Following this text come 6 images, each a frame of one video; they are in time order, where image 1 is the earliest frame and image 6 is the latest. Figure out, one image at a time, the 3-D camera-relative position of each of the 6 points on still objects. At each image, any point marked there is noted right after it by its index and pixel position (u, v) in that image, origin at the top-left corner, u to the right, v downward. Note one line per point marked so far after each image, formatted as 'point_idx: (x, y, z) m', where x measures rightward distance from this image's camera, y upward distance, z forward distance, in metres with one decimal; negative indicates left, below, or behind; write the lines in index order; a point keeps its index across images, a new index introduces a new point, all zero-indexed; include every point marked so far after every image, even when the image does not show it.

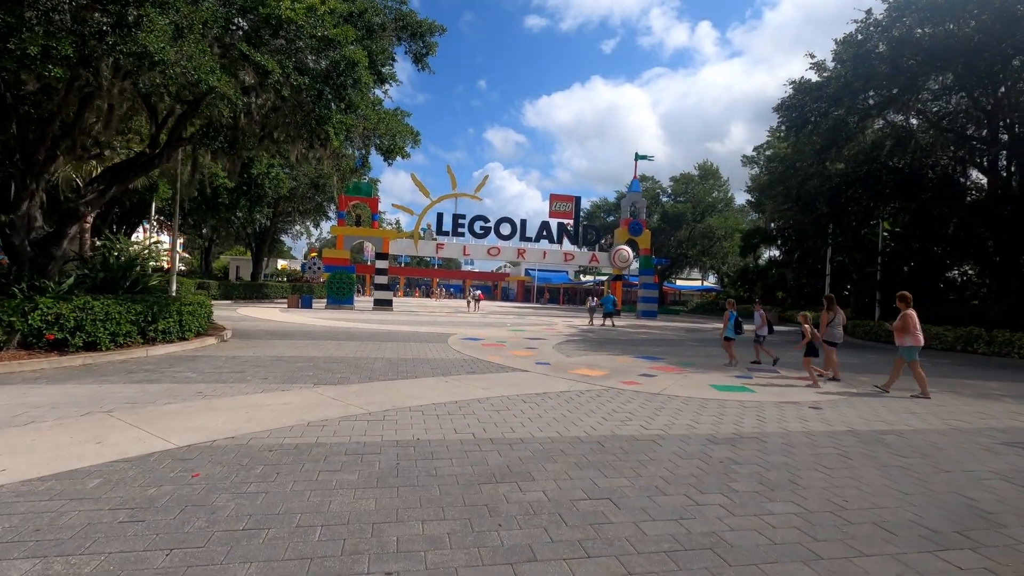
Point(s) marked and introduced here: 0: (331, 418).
0: (-2.2, -1.6, +6.3) m
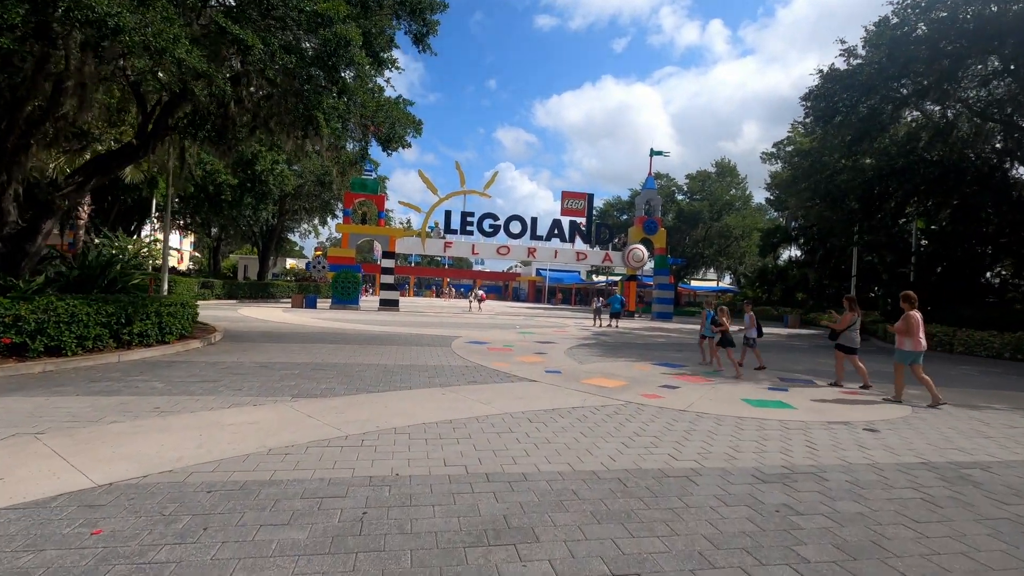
0: (-2.1, -1.6, +5.3) m
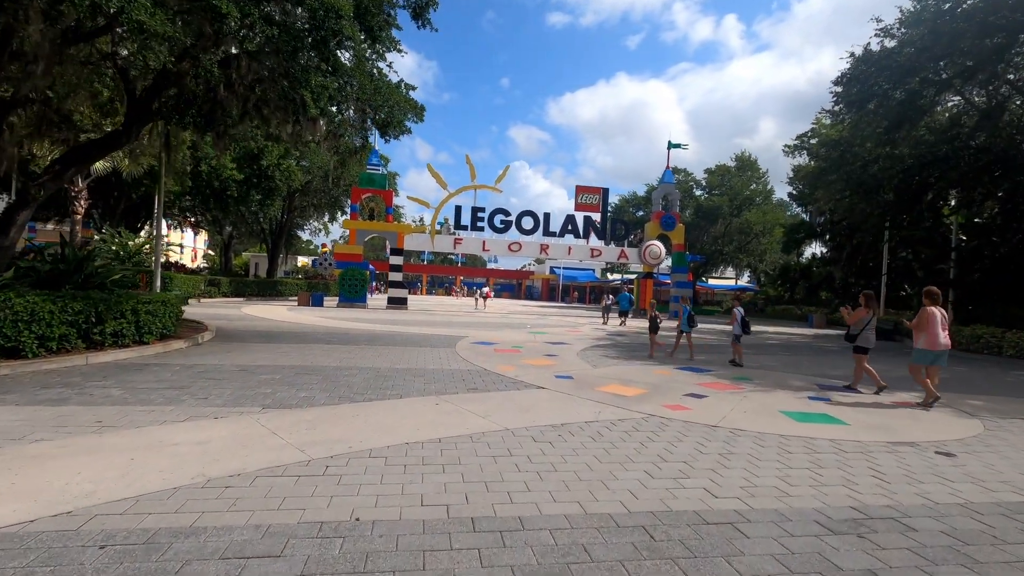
0: (-2.2, -1.5, +4.3) m
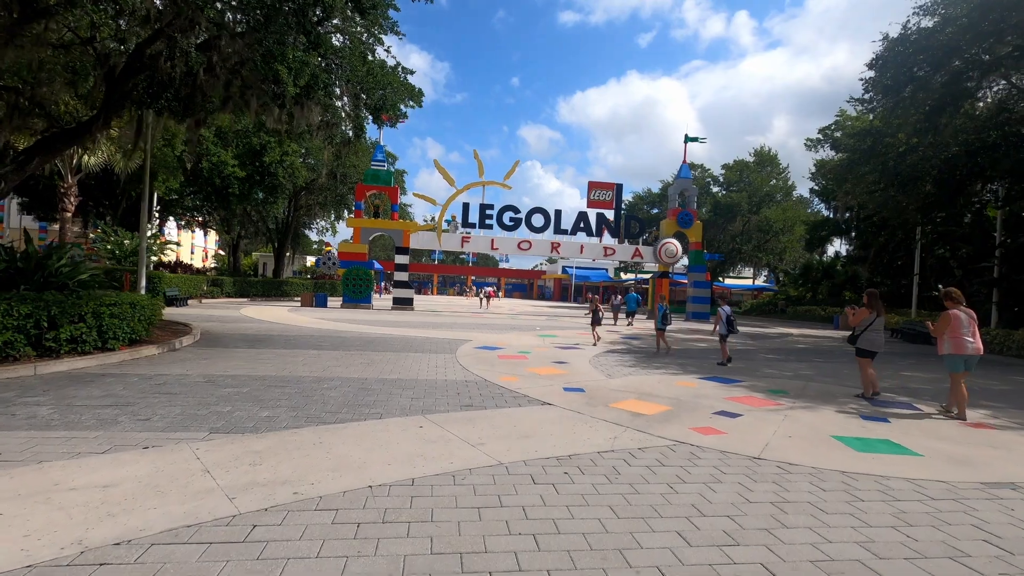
0: (-2.2, -1.5, +3.2) m
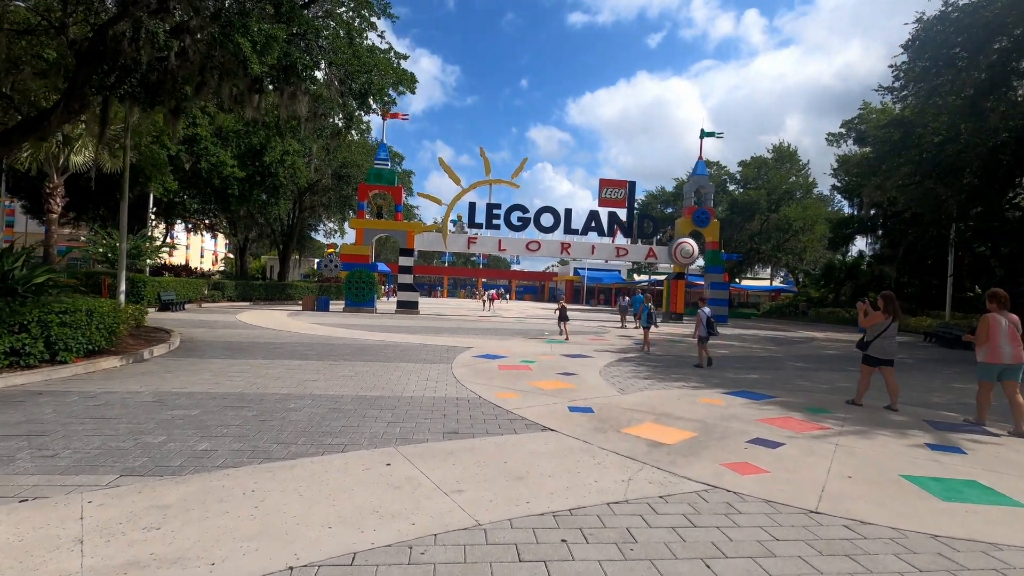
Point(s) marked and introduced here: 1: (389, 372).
0: (-2.4, -1.6, +2.1) m
1: (-2.3, -1.6, +10.0) m
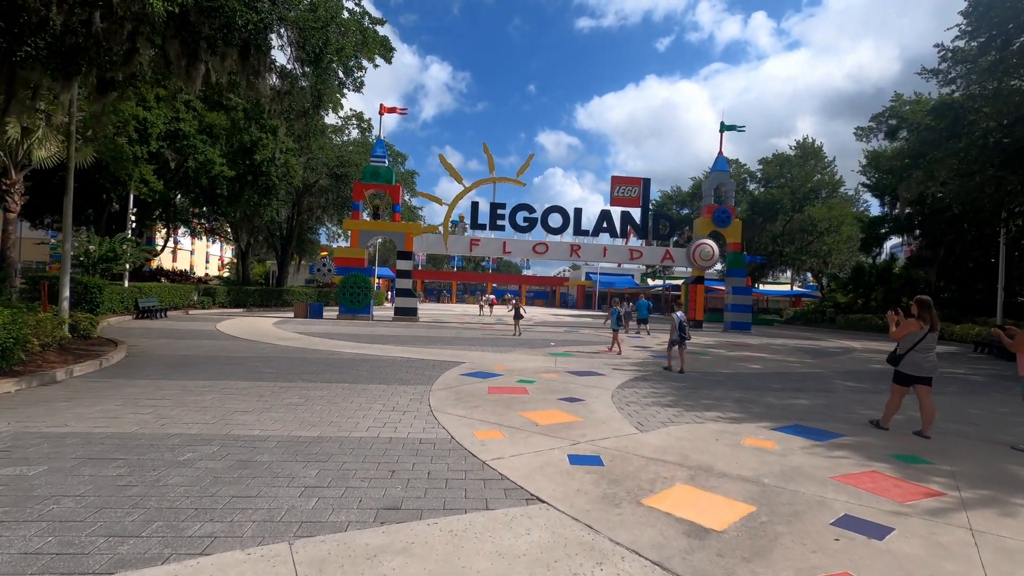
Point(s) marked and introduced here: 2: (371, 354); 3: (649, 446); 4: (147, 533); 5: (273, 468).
0: (-2.7, -1.6, +0.2) m
1: (-2.5, -1.7, +8.0) m
2: (-3.6, -1.7, +14.0) m
3: (+1.5, -1.8, +6.0) m
4: (-2.4, -1.6, +3.6) m
5: (-2.2, -1.6, +4.9) m
